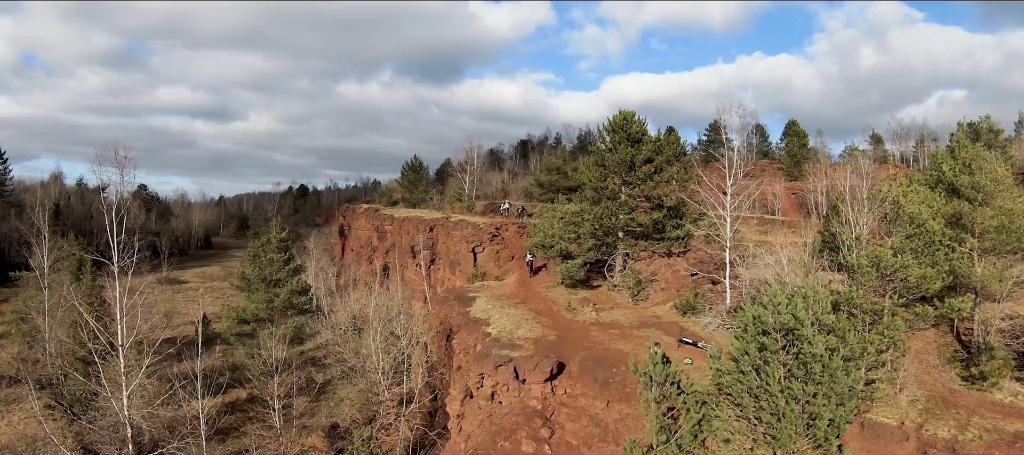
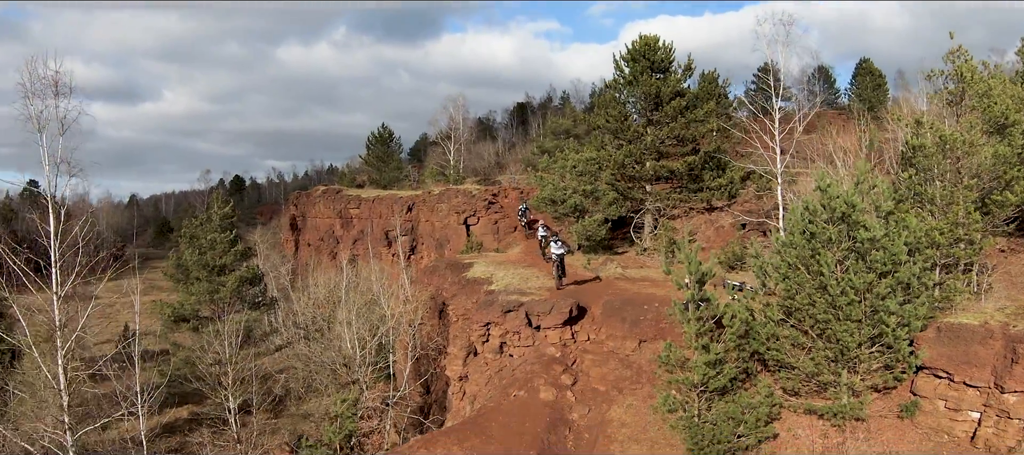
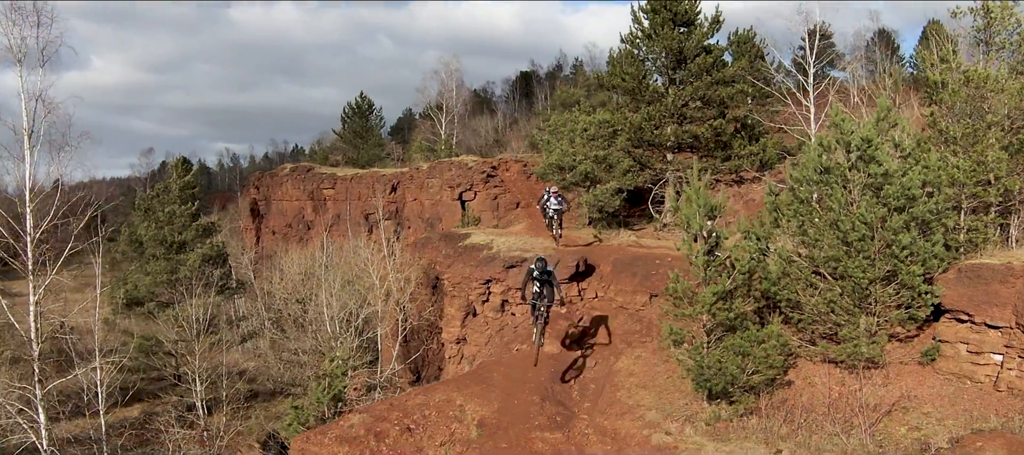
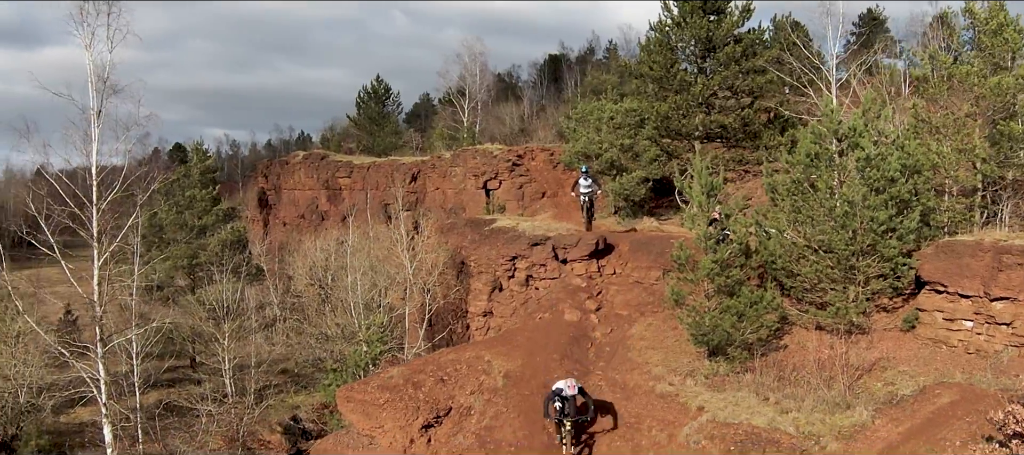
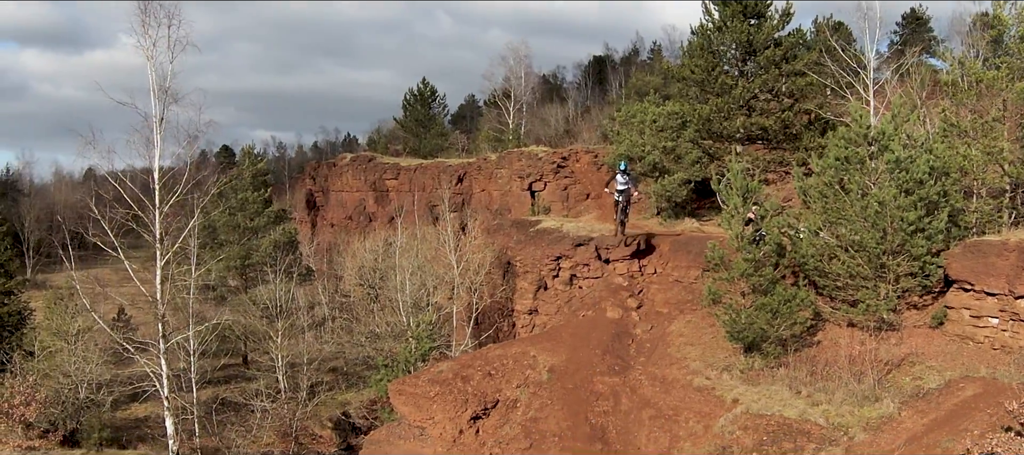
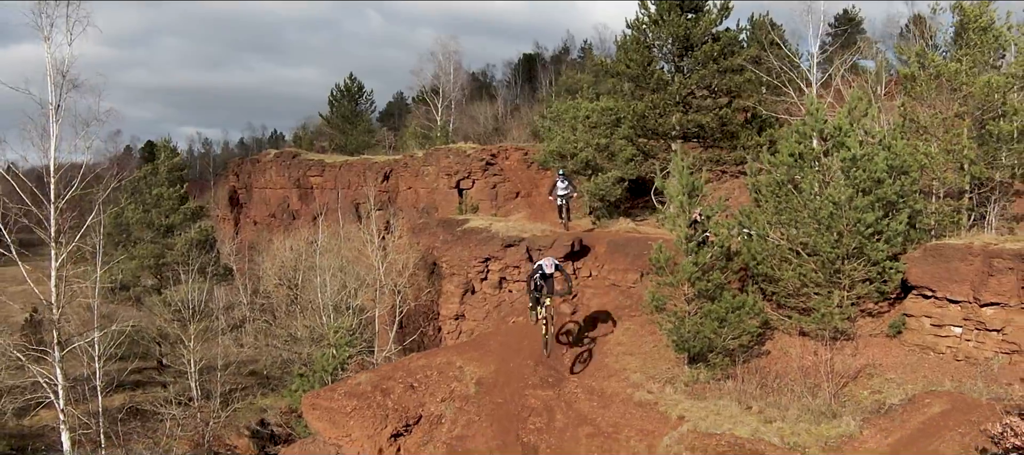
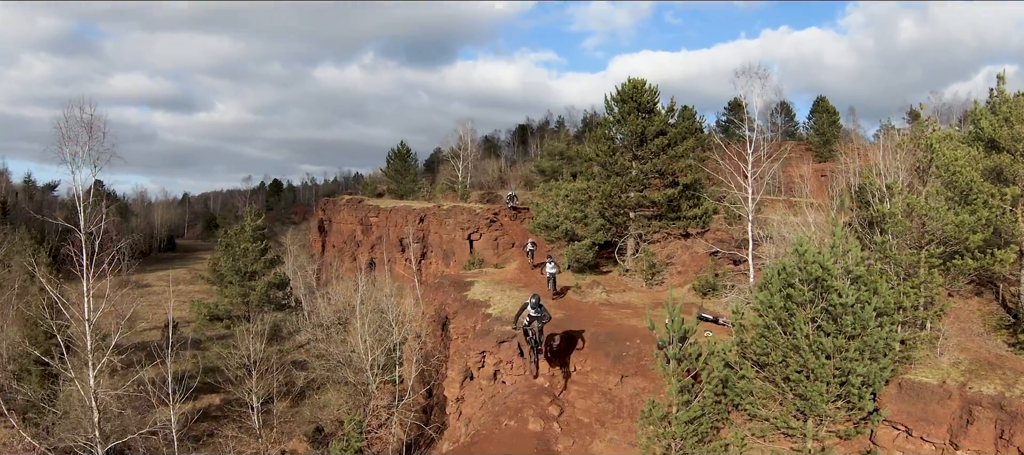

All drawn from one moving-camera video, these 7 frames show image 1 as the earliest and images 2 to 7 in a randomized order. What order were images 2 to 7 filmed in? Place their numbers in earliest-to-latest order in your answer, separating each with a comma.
7, 2, 3, 6, 4, 5
